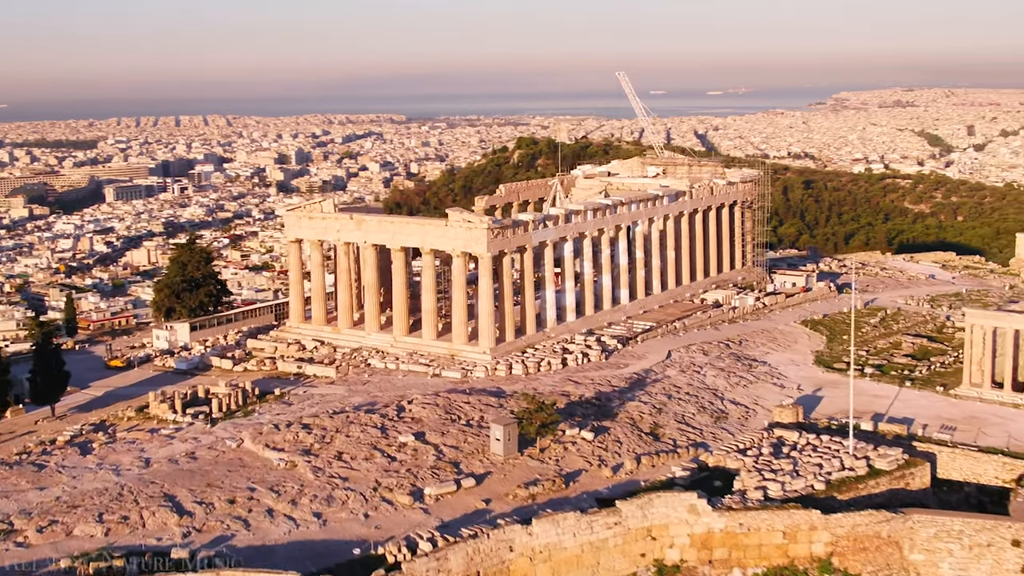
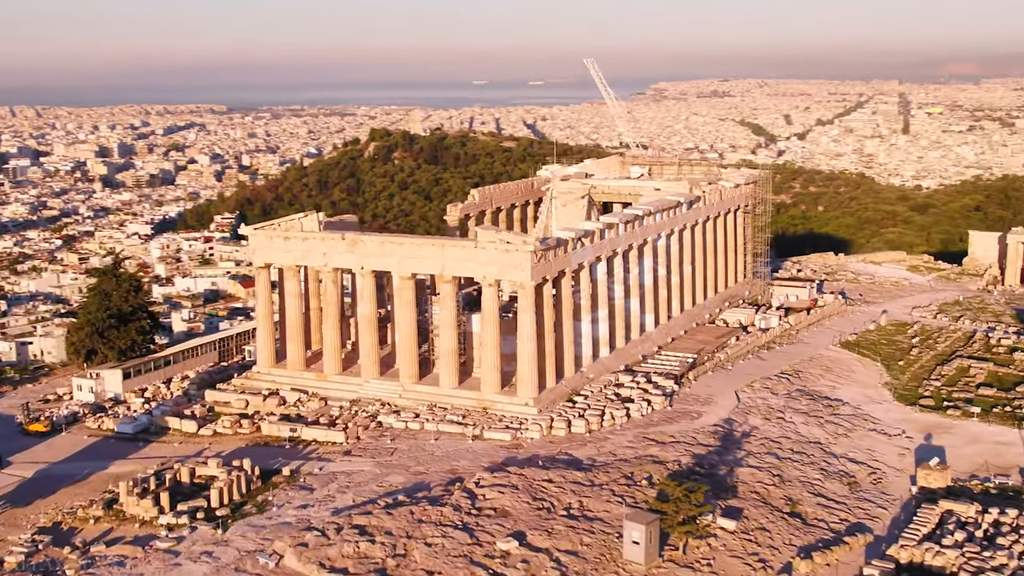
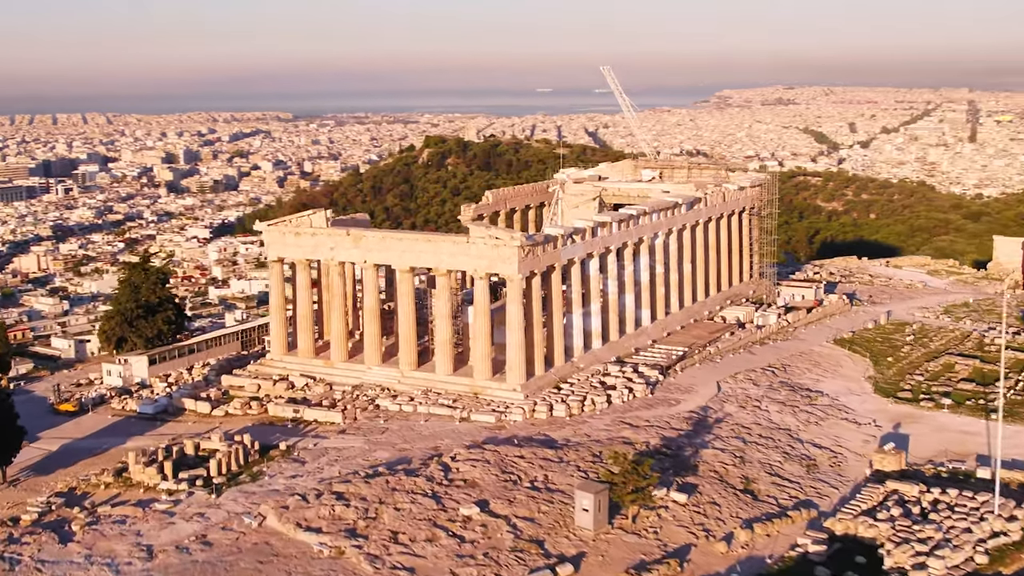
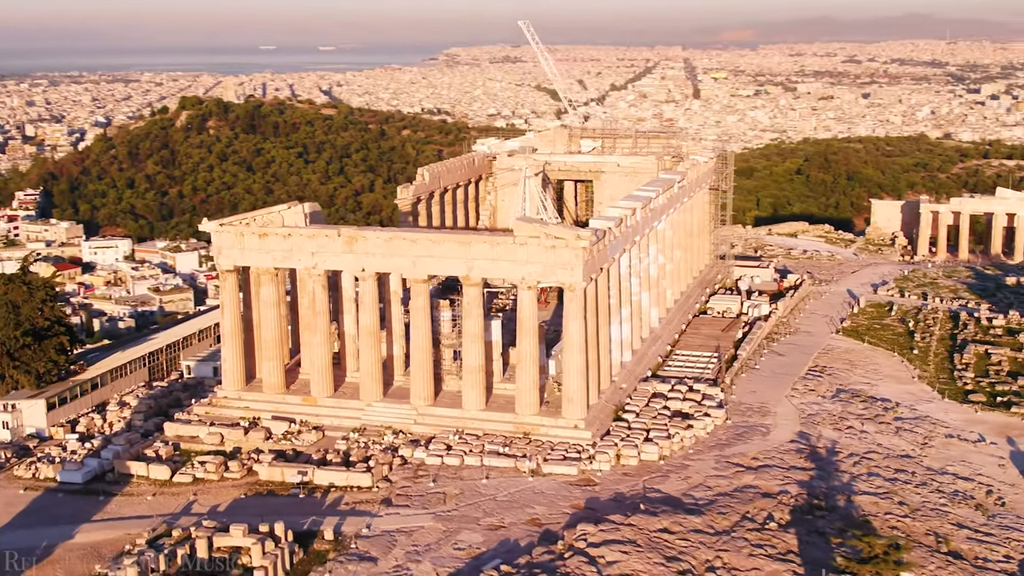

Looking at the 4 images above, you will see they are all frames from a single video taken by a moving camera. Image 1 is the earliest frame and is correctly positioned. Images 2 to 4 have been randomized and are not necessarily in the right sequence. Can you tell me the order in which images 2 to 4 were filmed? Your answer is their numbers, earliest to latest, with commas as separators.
3, 2, 4
